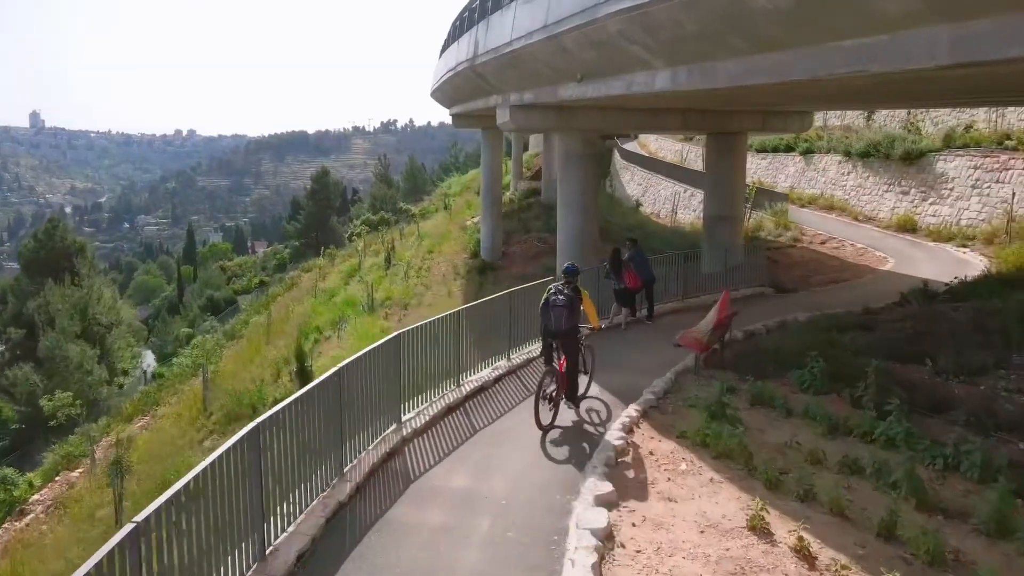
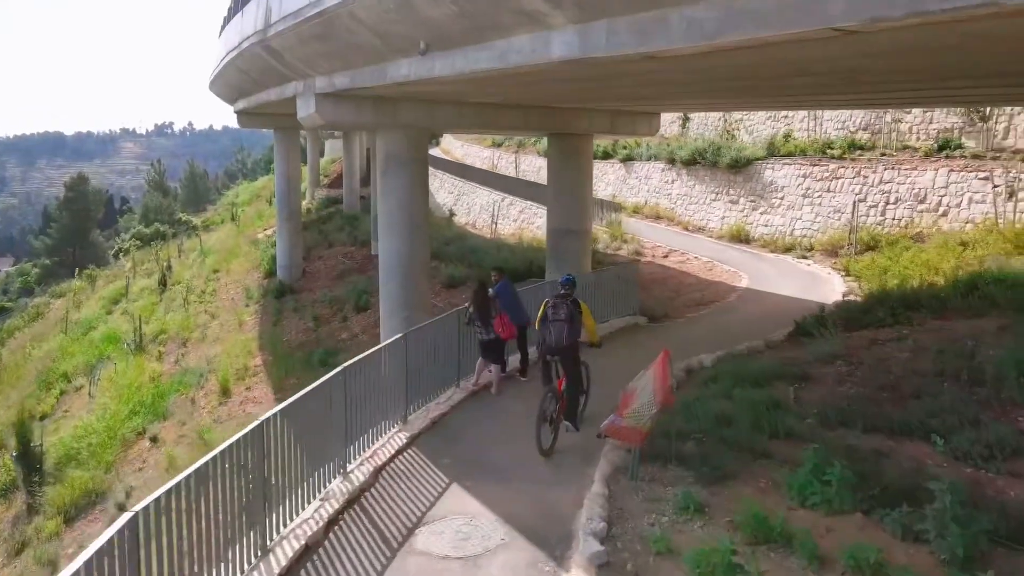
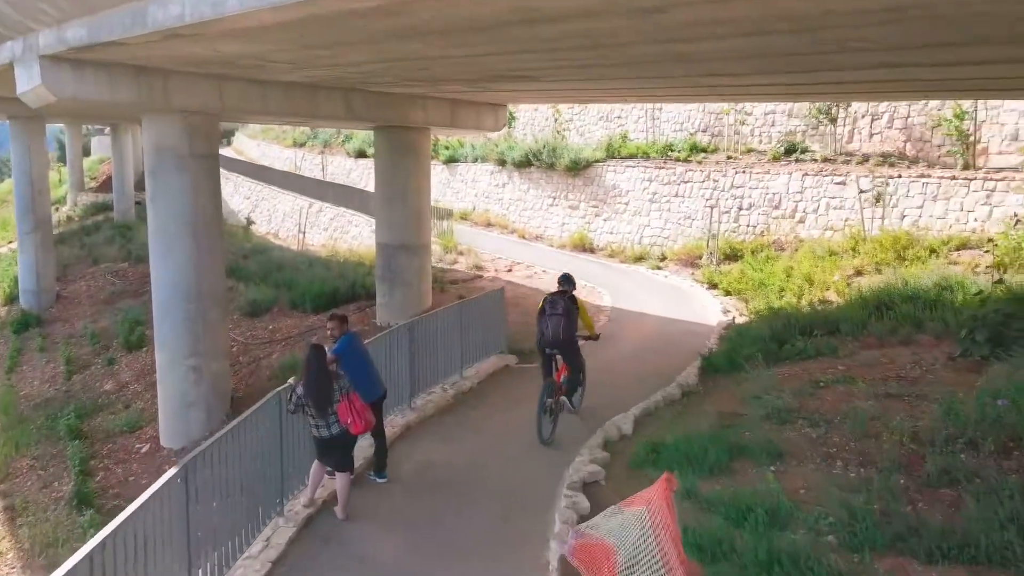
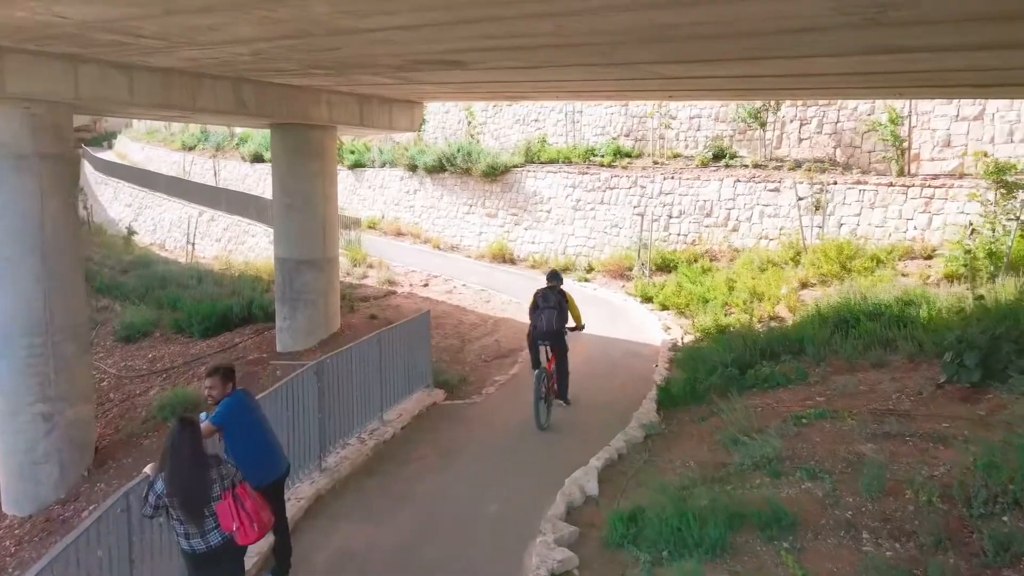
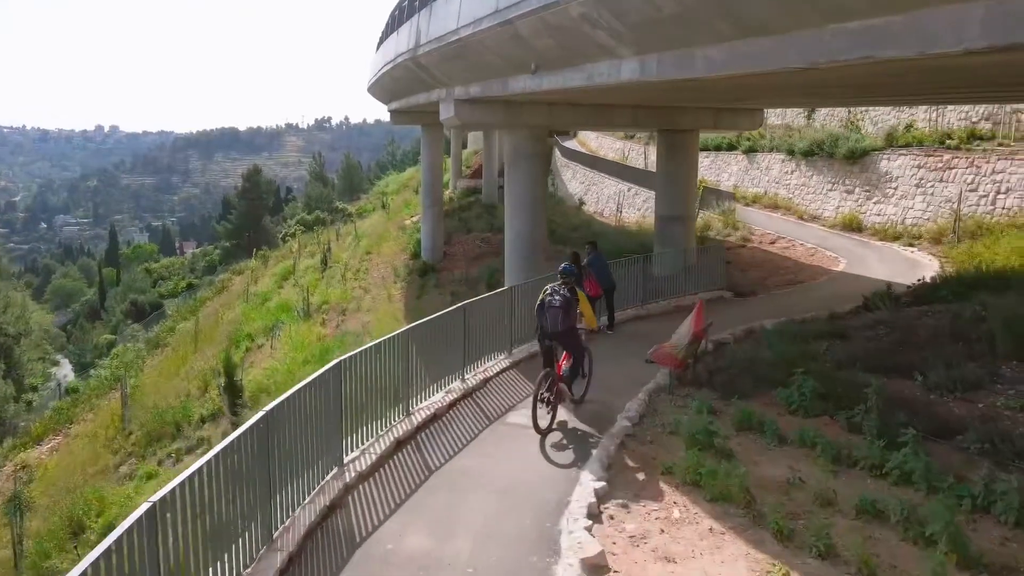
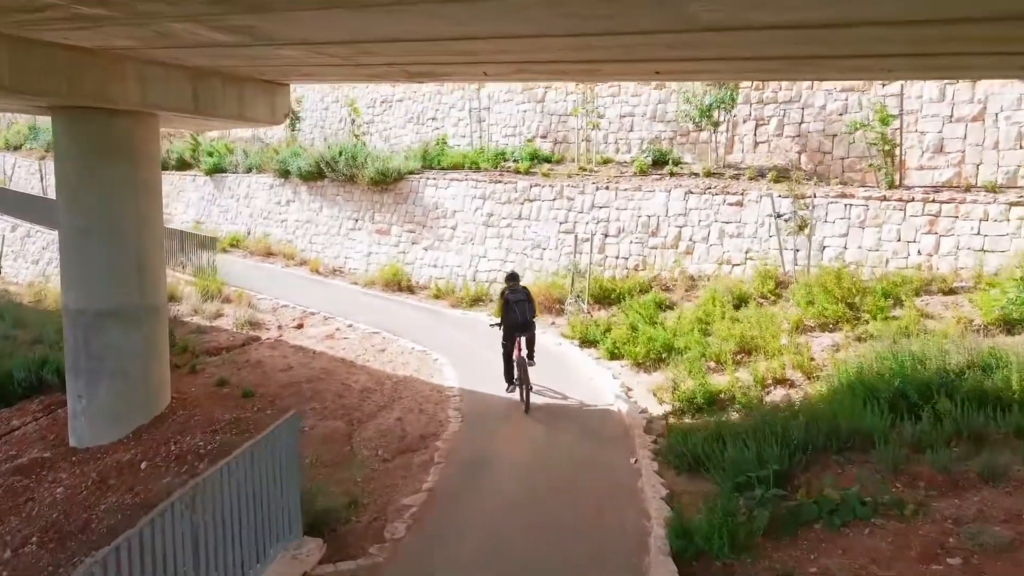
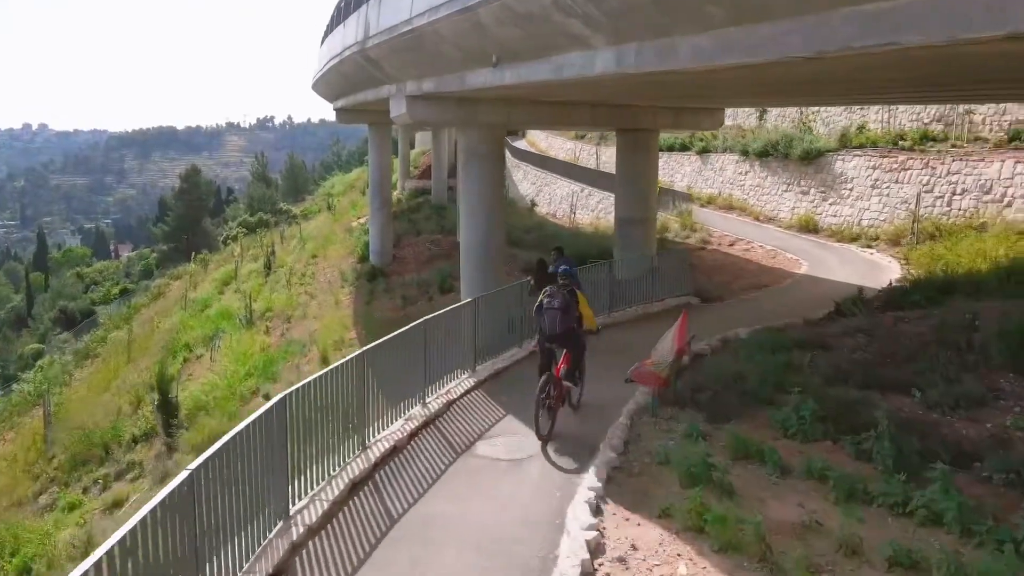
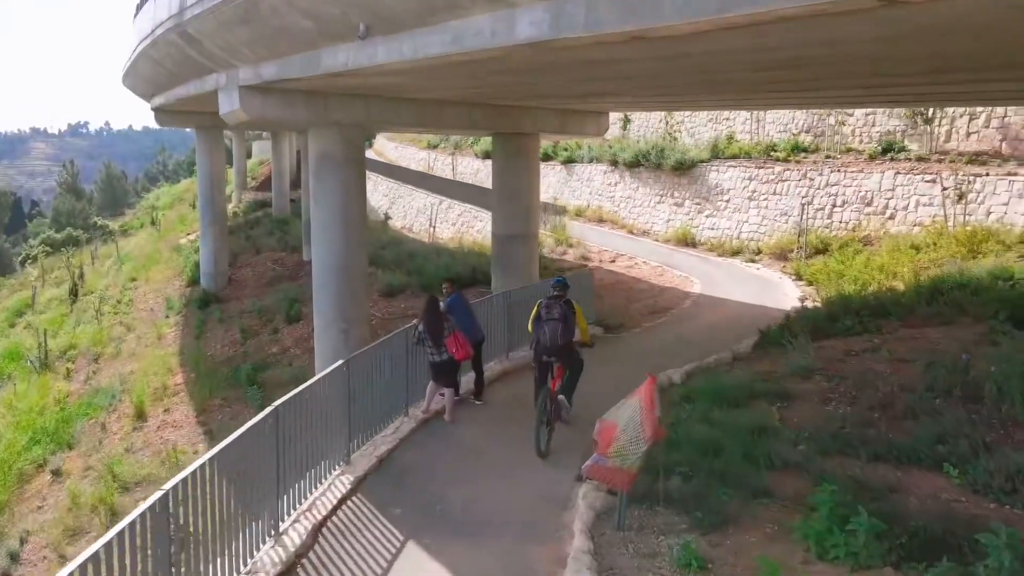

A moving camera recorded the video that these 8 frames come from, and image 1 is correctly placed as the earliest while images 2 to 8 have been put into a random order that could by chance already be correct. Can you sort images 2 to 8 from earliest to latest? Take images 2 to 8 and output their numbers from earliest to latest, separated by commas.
5, 7, 2, 8, 3, 4, 6
